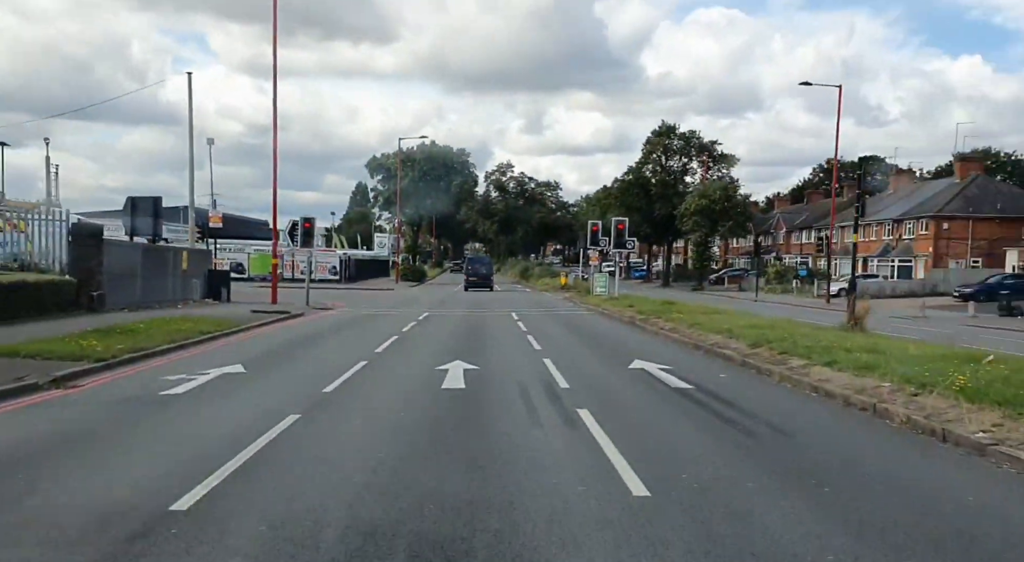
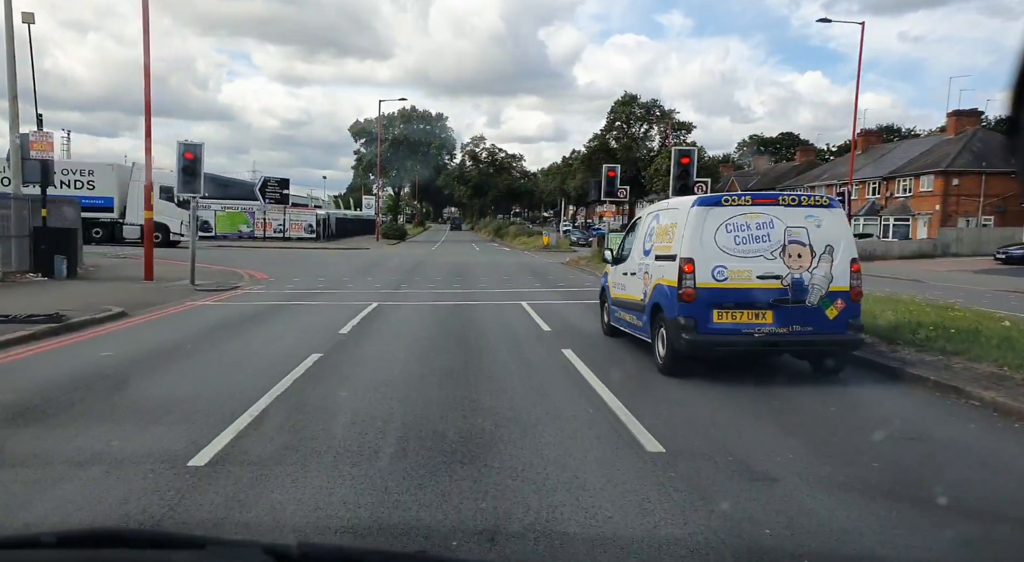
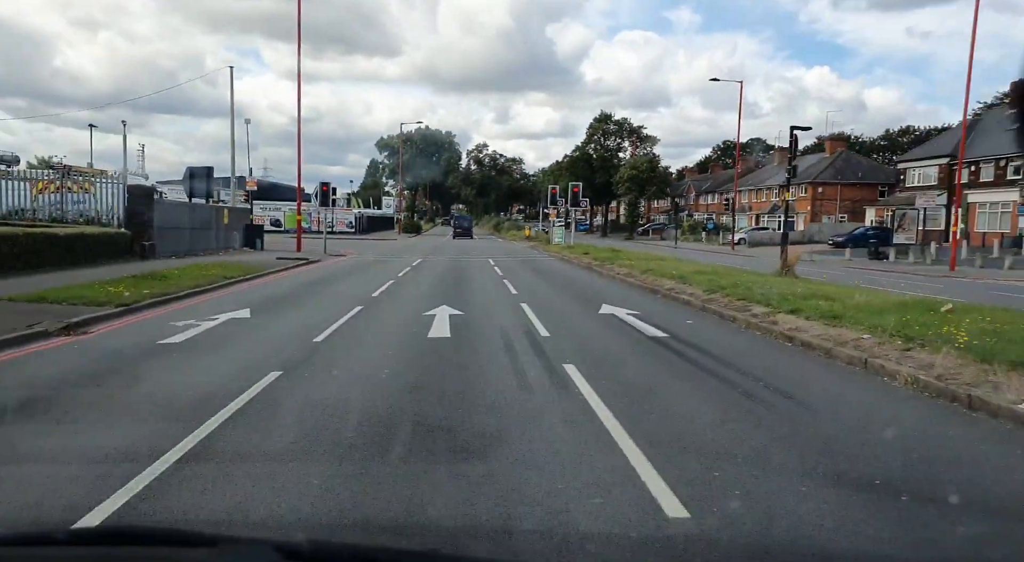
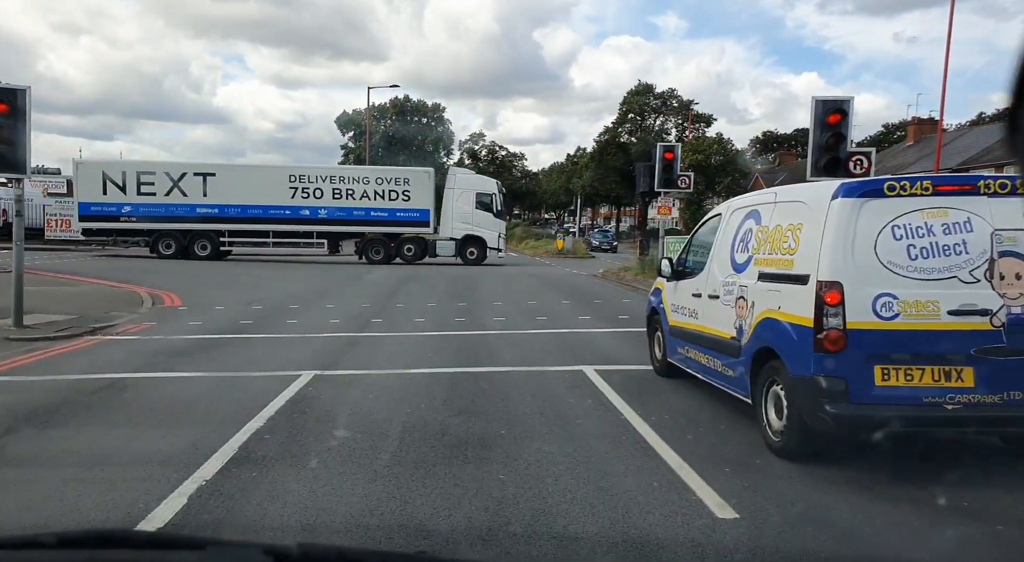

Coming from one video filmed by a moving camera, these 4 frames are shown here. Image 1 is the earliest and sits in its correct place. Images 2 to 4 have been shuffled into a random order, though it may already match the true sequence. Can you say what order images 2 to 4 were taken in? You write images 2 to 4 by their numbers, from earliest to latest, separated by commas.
3, 2, 4
